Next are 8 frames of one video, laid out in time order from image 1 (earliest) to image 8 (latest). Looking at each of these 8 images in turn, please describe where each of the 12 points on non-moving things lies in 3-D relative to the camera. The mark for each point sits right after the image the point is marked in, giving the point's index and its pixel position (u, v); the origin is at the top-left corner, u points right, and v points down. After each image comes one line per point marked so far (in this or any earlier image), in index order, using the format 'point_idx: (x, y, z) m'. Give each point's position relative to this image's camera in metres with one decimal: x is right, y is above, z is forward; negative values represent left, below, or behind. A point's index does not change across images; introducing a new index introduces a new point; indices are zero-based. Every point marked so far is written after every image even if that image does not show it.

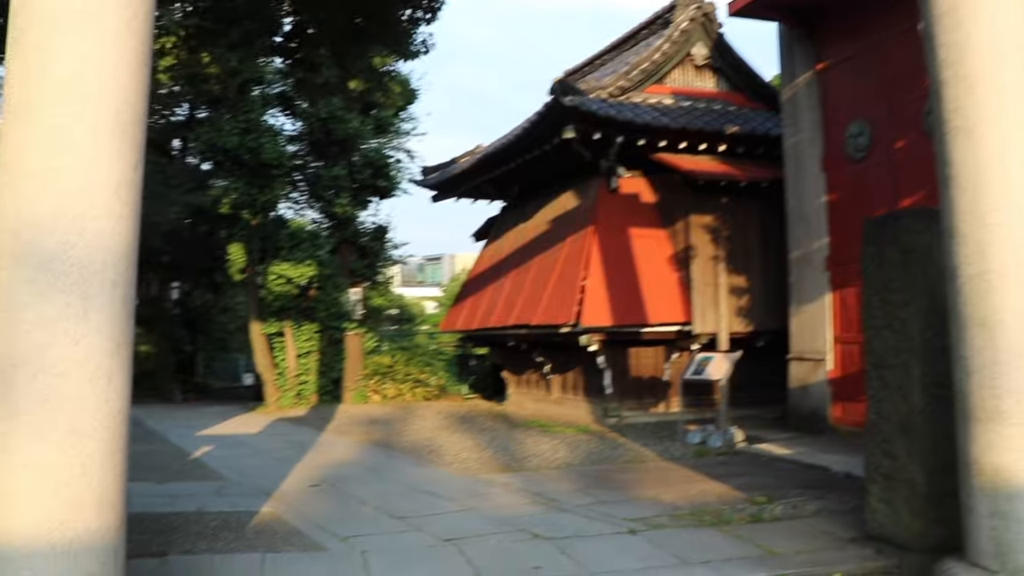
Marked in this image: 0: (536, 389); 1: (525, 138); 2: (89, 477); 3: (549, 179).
0: (+0.3, -1.4, +15.0) m
1: (+0.1, +1.8, +12.8) m
2: (-1.4, -0.6, +3.5) m
3: (+0.5, +1.5, +14.4) m
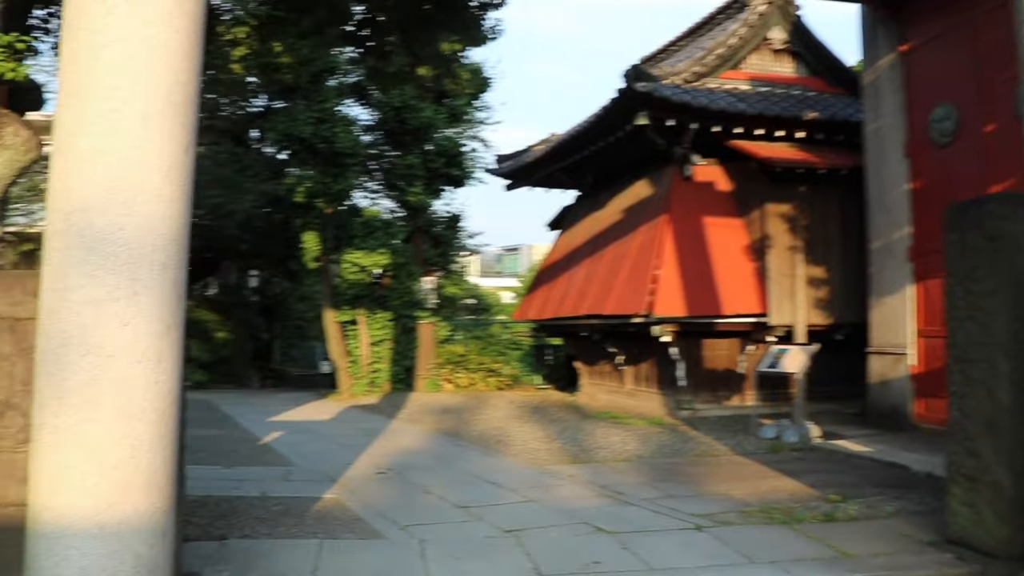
0: (+1.3, -1.3, +14.9) m
1: (+1.0, +1.9, +12.6) m
2: (-1.2, -0.5, +3.4) m
3: (+1.5, +1.6, +14.2) m
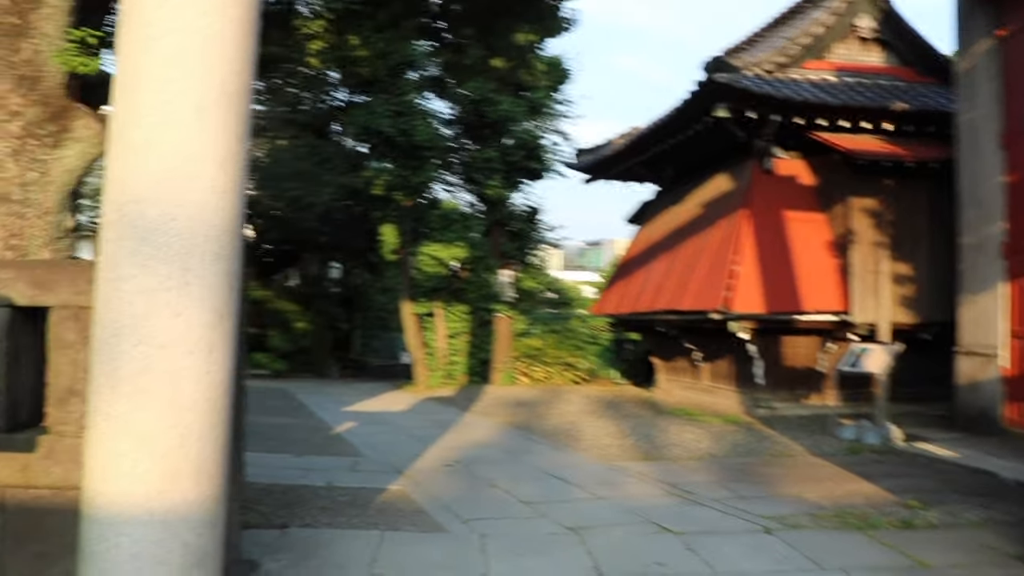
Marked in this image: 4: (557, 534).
0: (+2.4, -1.2, +14.6) m
1: (+1.9, +2.0, +12.4) m
2: (-1.0, -0.5, +3.4) m
3: (+2.5, +1.7, +14.0) m
4: (+0.2, -1.3, +5.8) m
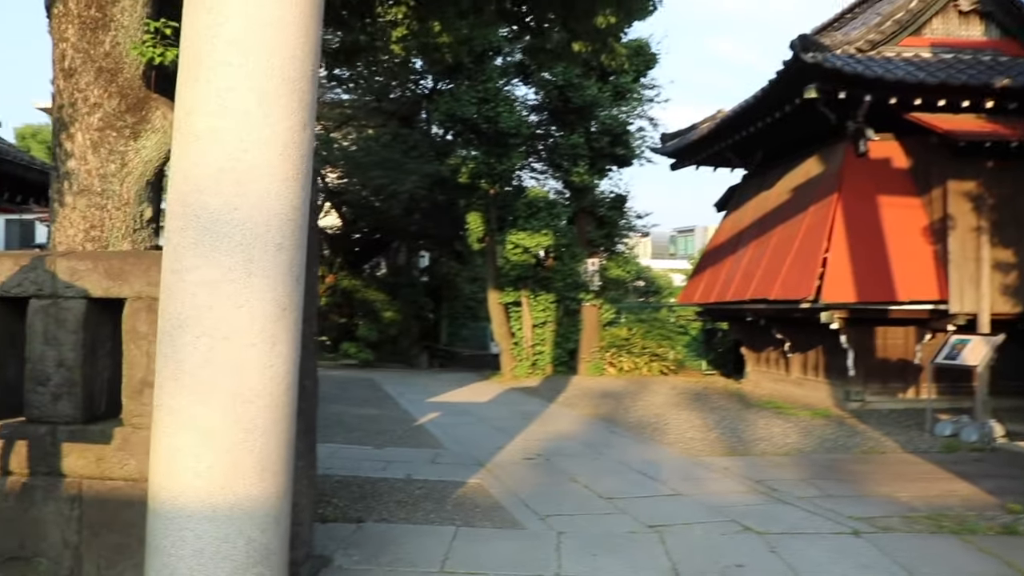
0: (+3.5, -1.1, +14.3) m
1: (+2.8, +2.1, +12.1) m
2: (-0.8, -0.5, +3.4) m
3: (+3.5, +1.8, +13.6) m
4: (+0.7, -1.3, +5.7) m
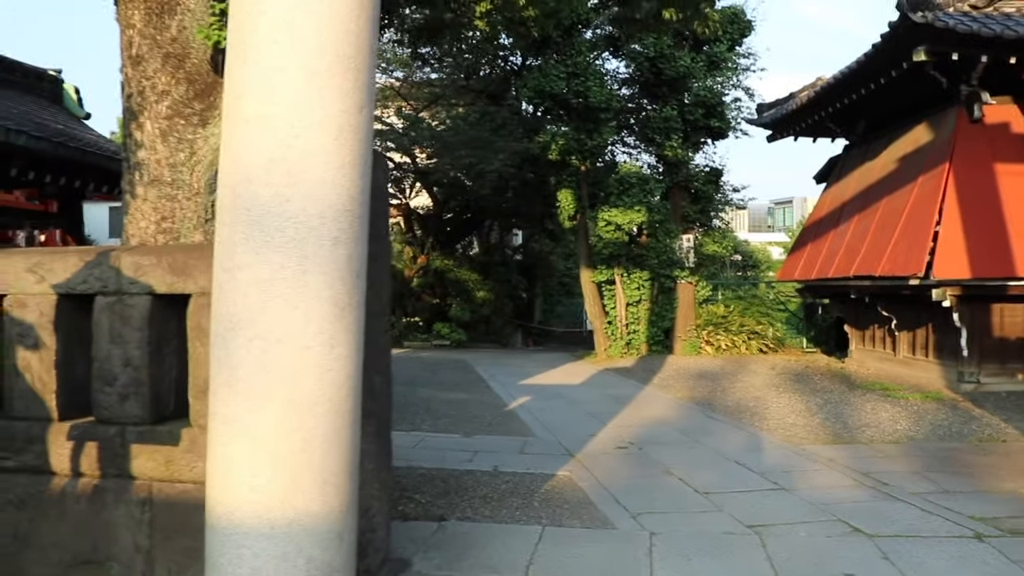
0: (+4.7, -0.7, +13.6) m
1: (+3.8, +2.3, +11.4) m
2: (-0.6, -0.5, +3.1) m
3: (+4.6, +2.1, +12.8) m
4: (+1.1, -1.2, +5.3) m
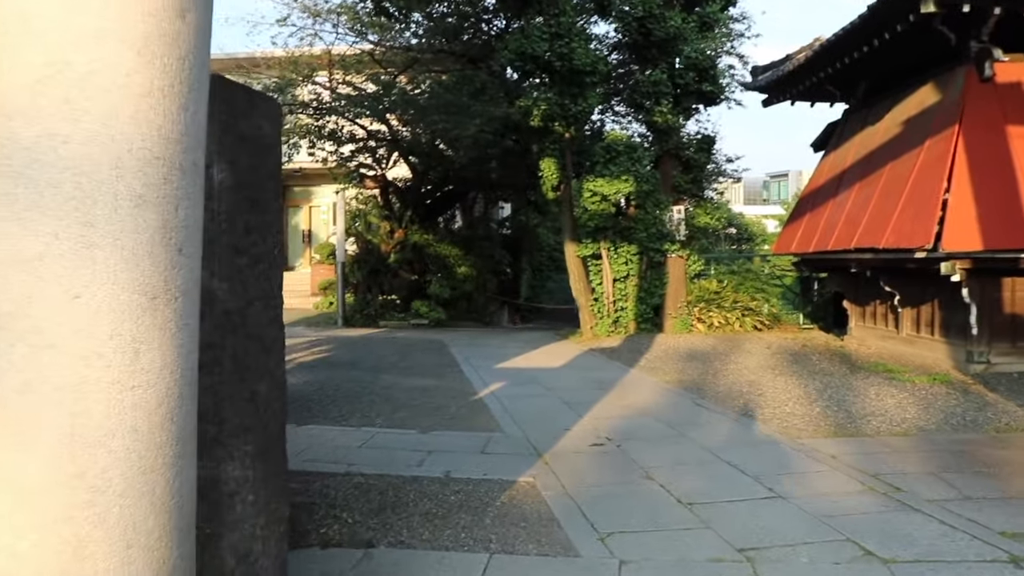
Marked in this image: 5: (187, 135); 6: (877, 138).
0: (+4.4, -0.4, +12.7) m
1: (+3.5, +2.6, +10.4) m
2: (-0.8, -0.4, +2.2) m
3: (+4.3, +2.4, +11.8) m
4: (+0.9, -1.1, +4.4) m
5: (-0.7, +0.3, +2.3) m
6: (+4.1, +1.7, +12.0) m
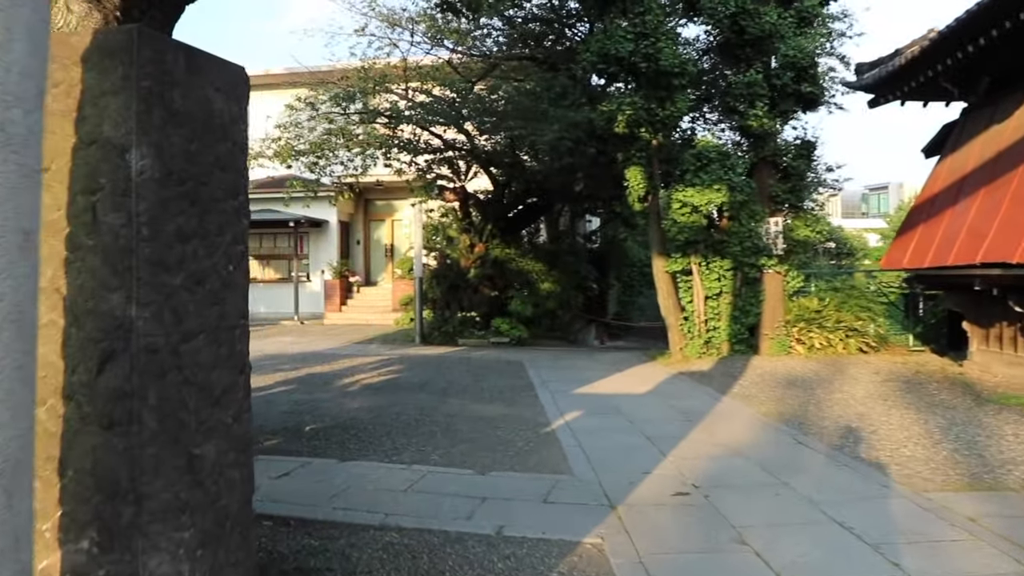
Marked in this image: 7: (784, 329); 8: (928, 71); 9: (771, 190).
0: (+5.3, -0.6, +11.3) m
1: (+4.2, +2.4, +9.2) m
2: (-0.8, -0.5, +1.3) m
3: (+5.1, +2.2, +10.5) m
4: (+1.0, -1.2, +3.3) m
5: (-0.7, +0.3, +1.4) m
6: (+4.9, +1.5, +10.6) m
7: (+3.7, -0.6, +14.8) m
8: (+4.5, +2.3, +11.5) m
9: (+3.7, +1.4, +15.4) m
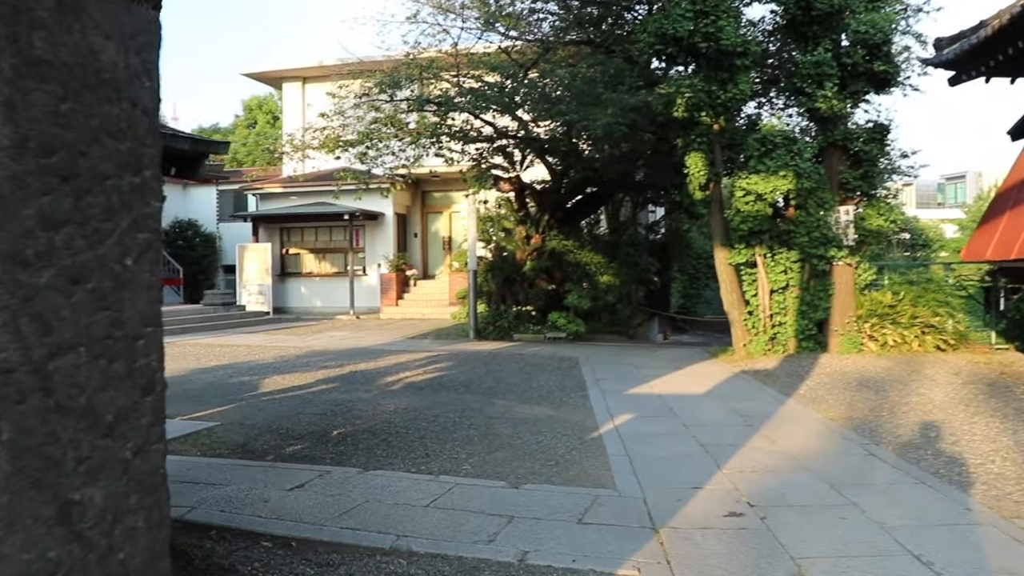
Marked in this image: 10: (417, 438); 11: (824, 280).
0: (+5.7, -0.6, +10.4) m
1: (+4.5, +2.5, +8.3) m
2: (-1.0, -0.5, +0.8) m
3: (+5.6, +2.3, +9.6) m
4: (+1.0, -1.2, +2.7) m
5: (-0.8, +0.3, +0.9) m
6: (+5.3, +1.5, +9.7) m
7: (+4.4, -0.5, +13.9) m
8: (+5.0, +2.4, +10.6) m
9: (+4.4, +1.5, +14.5) m
10: (-0.7, -1.1, +7.5) m
11: (+4.1, +0.1, +14.3) m
